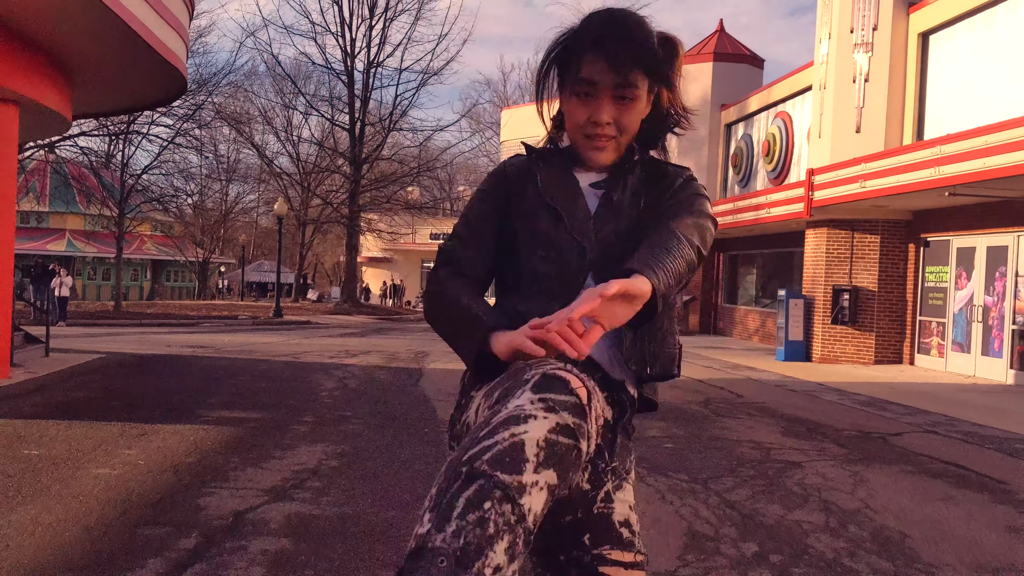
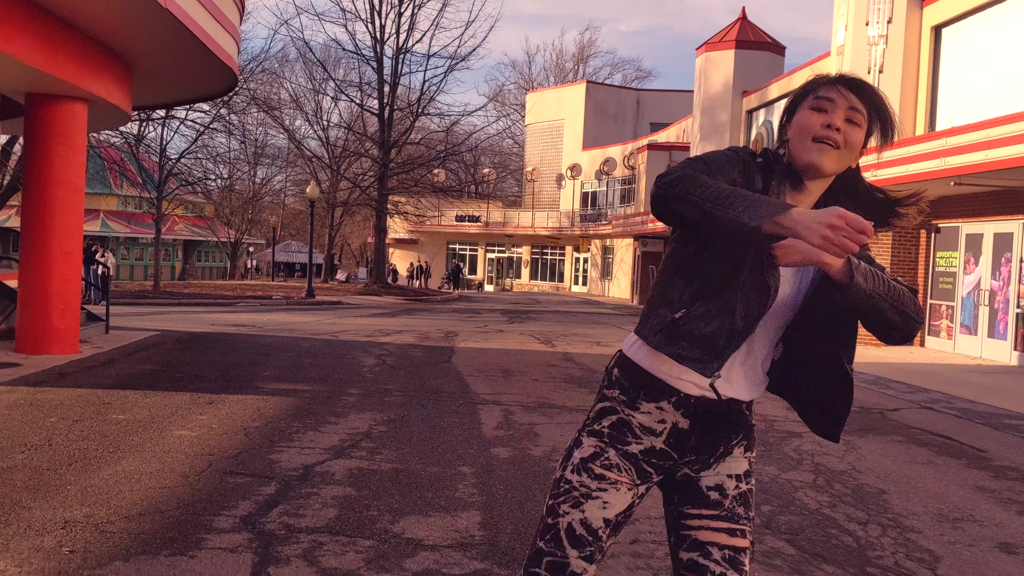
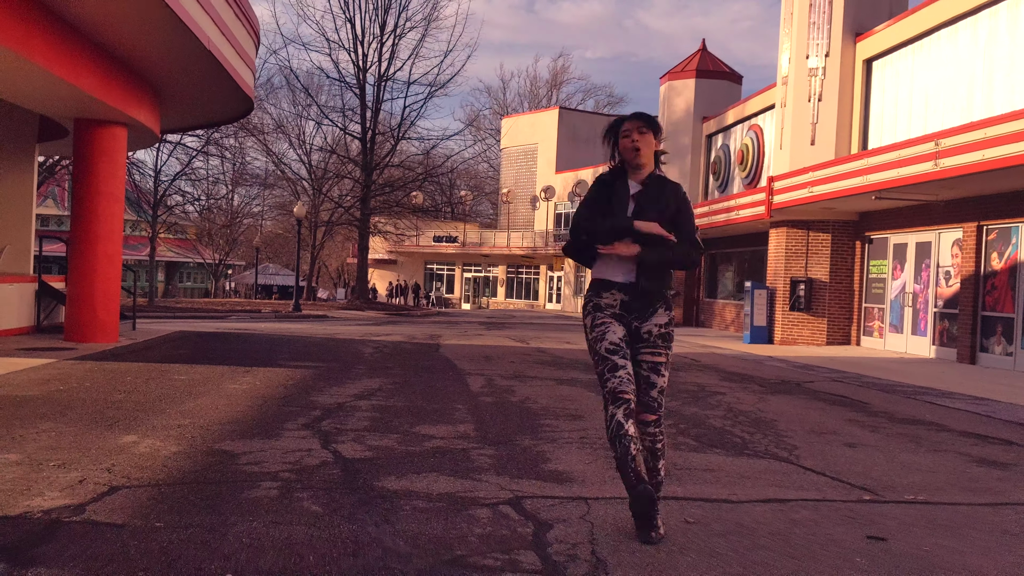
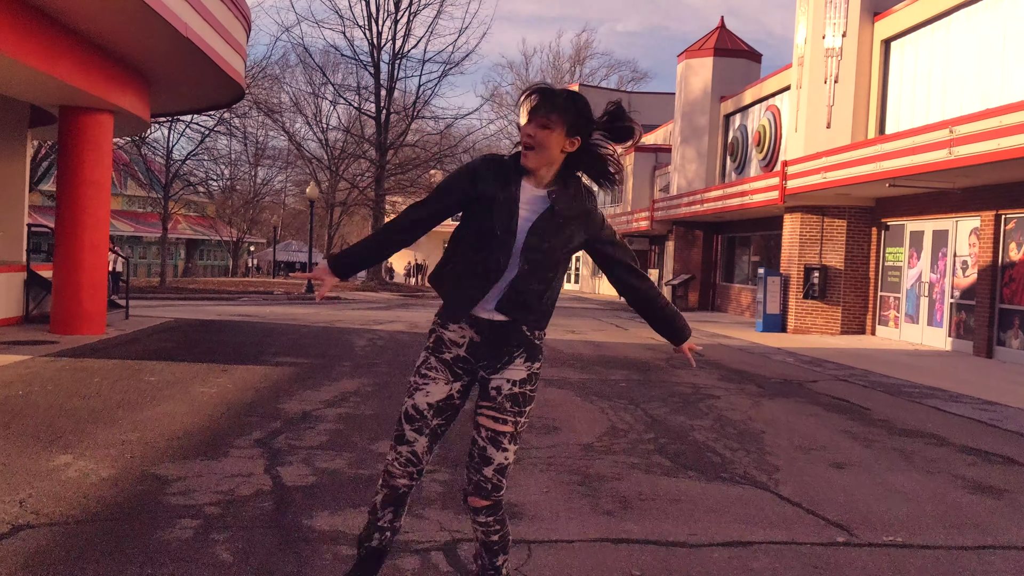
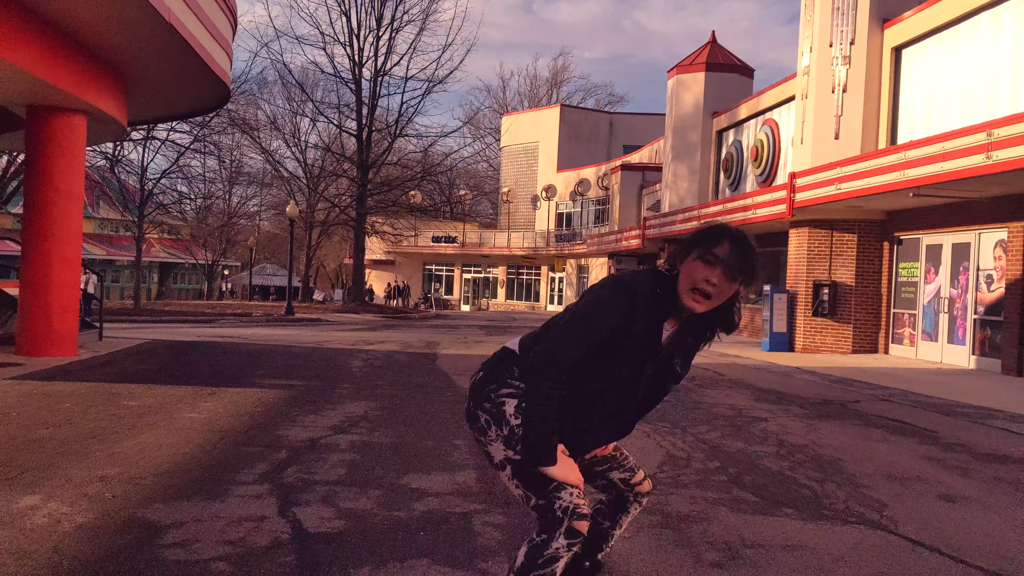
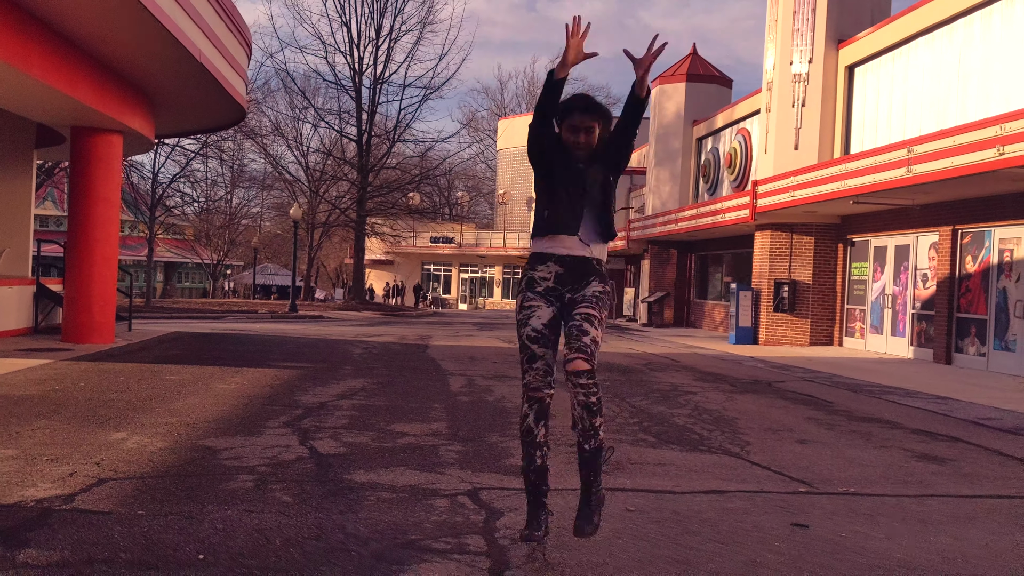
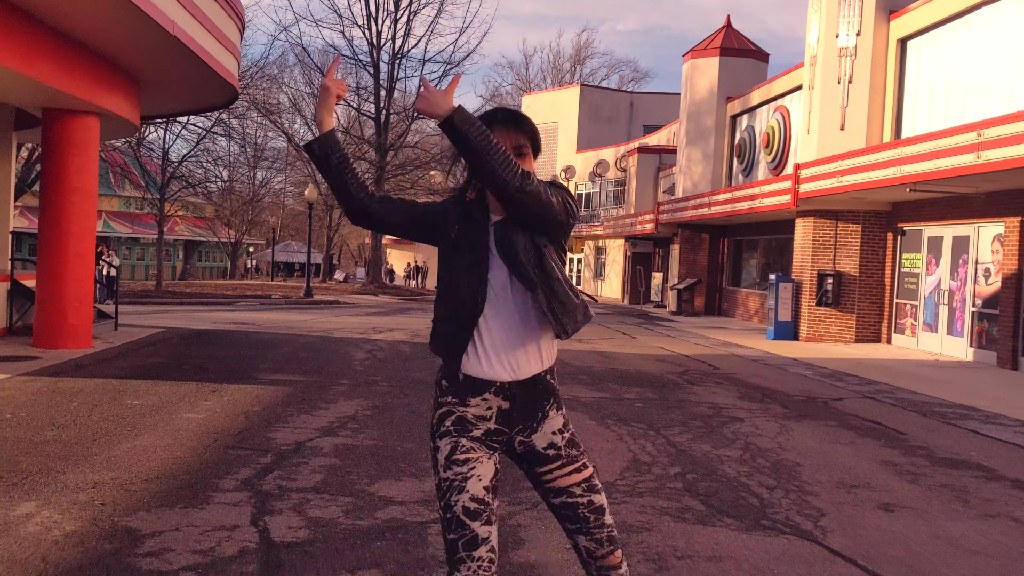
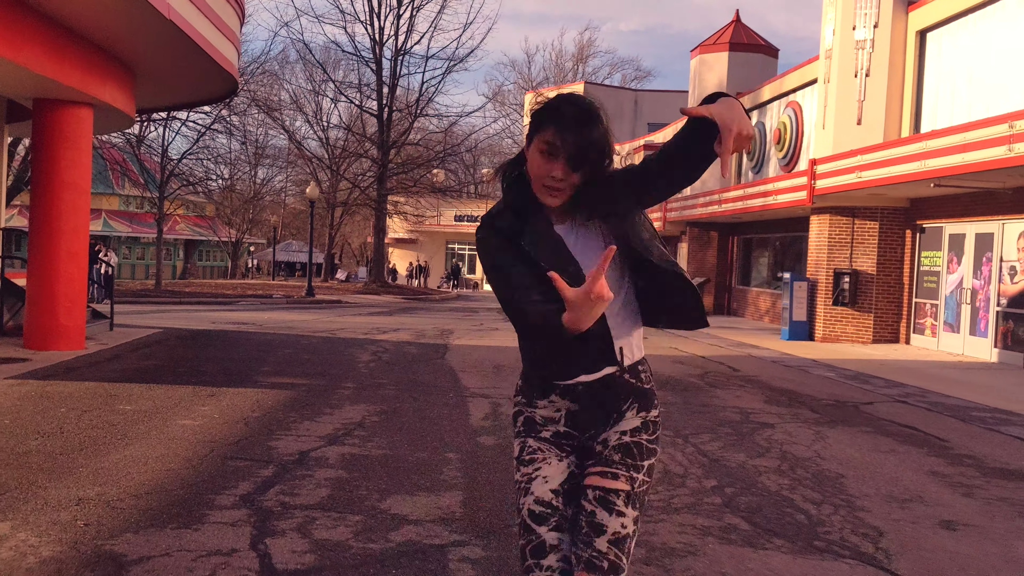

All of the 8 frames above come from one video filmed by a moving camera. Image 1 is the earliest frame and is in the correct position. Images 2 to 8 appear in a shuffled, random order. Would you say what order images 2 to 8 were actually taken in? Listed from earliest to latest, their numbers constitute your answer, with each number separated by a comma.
5, 3, 6, 4, 7, 8, 2
